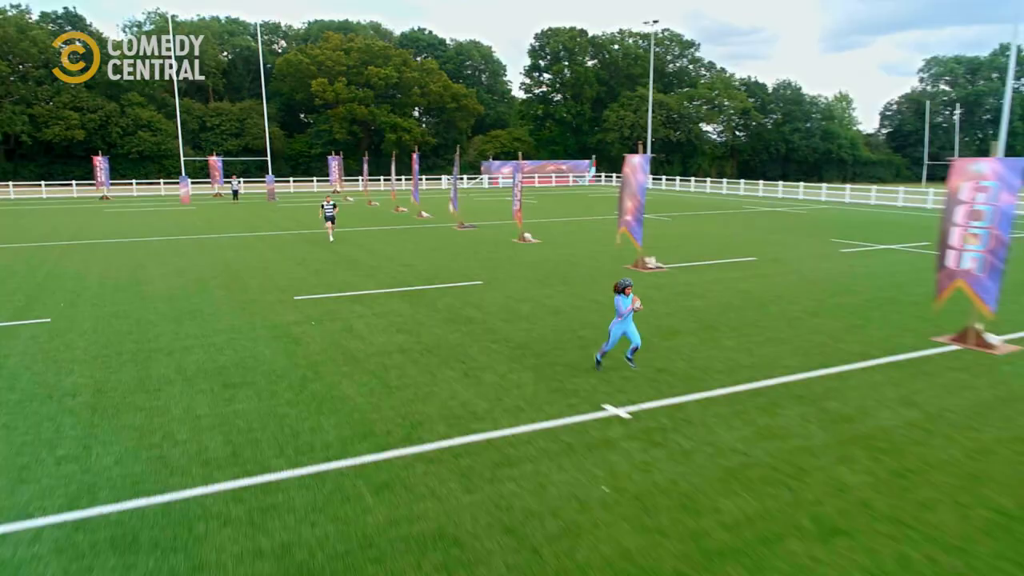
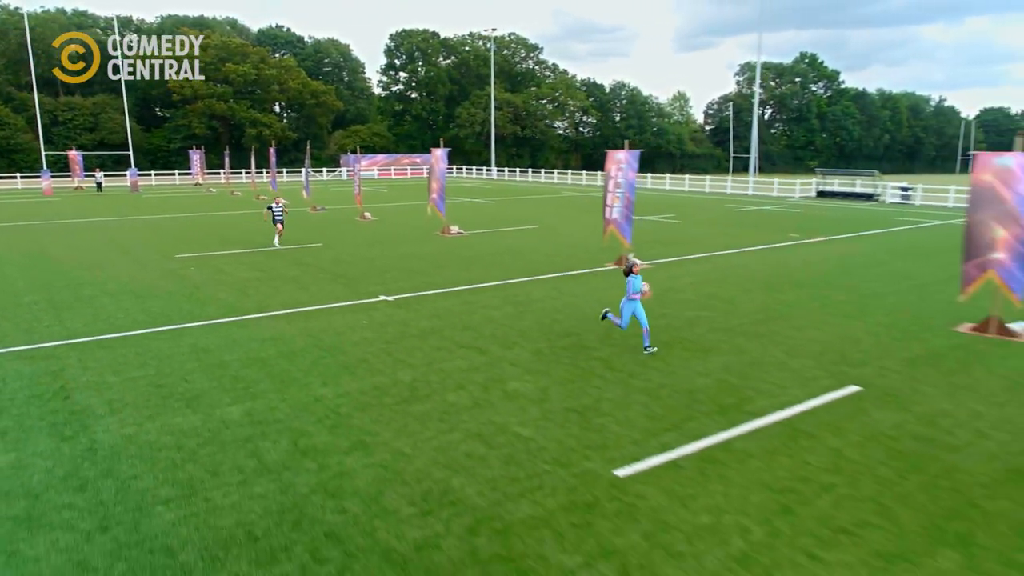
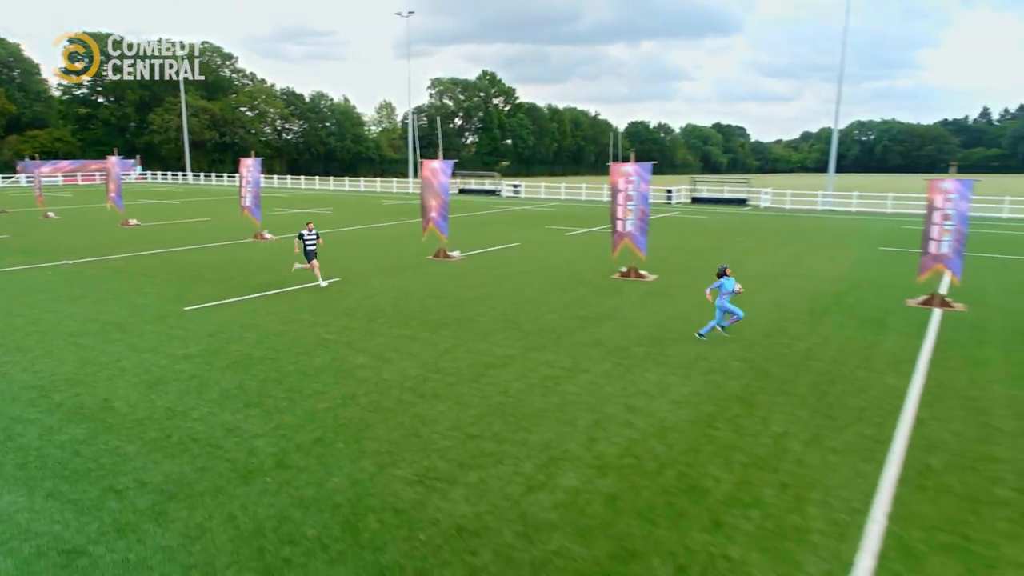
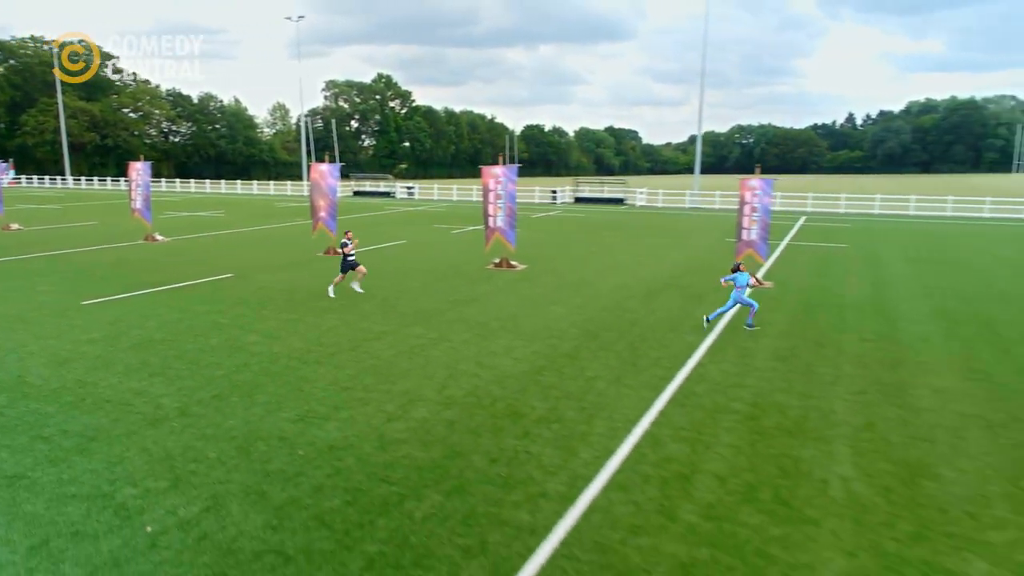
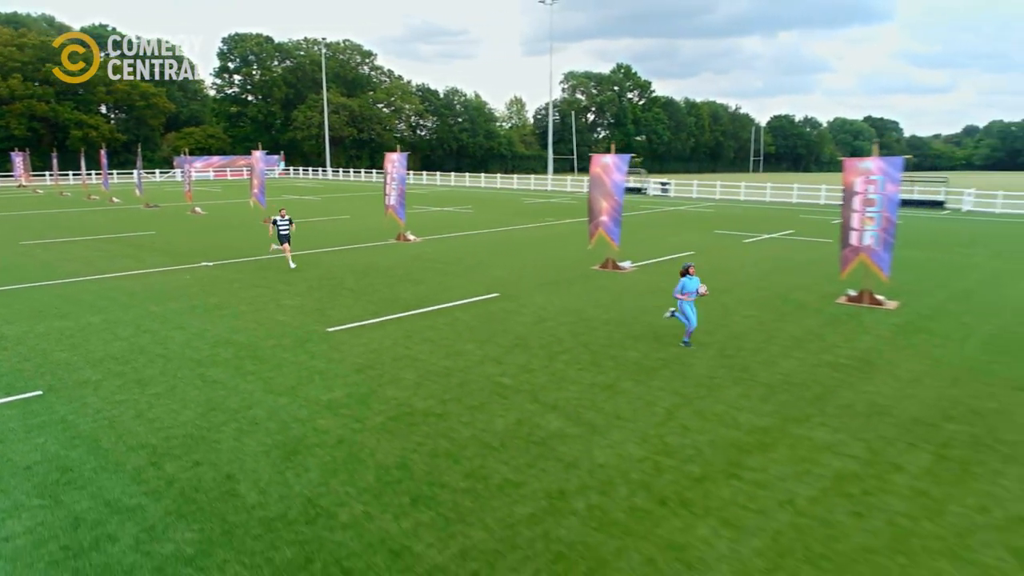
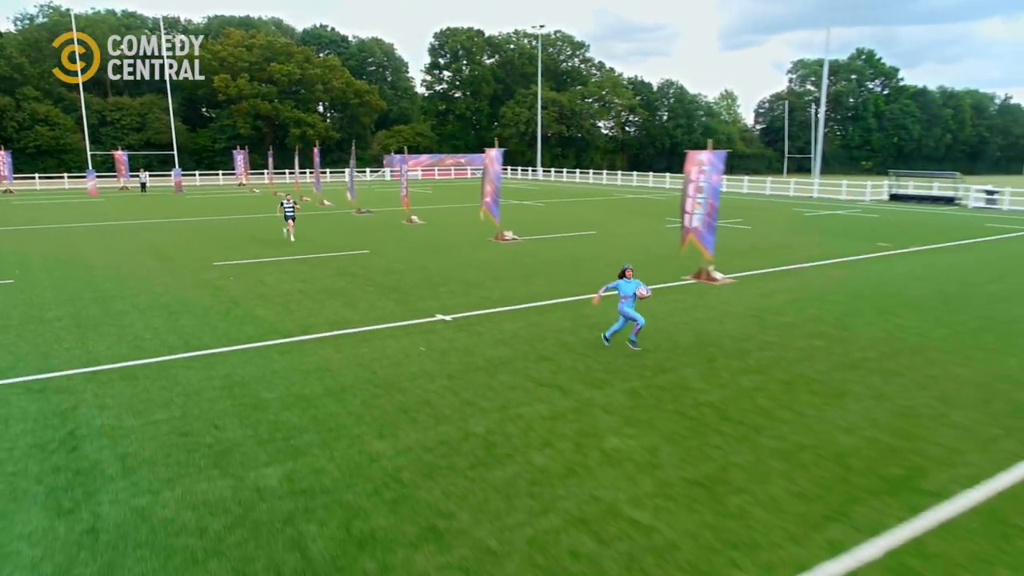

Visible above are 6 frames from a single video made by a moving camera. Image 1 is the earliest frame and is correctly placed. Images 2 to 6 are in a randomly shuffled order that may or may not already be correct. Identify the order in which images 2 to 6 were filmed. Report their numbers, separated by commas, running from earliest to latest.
6, 2, 5, 3, 4
